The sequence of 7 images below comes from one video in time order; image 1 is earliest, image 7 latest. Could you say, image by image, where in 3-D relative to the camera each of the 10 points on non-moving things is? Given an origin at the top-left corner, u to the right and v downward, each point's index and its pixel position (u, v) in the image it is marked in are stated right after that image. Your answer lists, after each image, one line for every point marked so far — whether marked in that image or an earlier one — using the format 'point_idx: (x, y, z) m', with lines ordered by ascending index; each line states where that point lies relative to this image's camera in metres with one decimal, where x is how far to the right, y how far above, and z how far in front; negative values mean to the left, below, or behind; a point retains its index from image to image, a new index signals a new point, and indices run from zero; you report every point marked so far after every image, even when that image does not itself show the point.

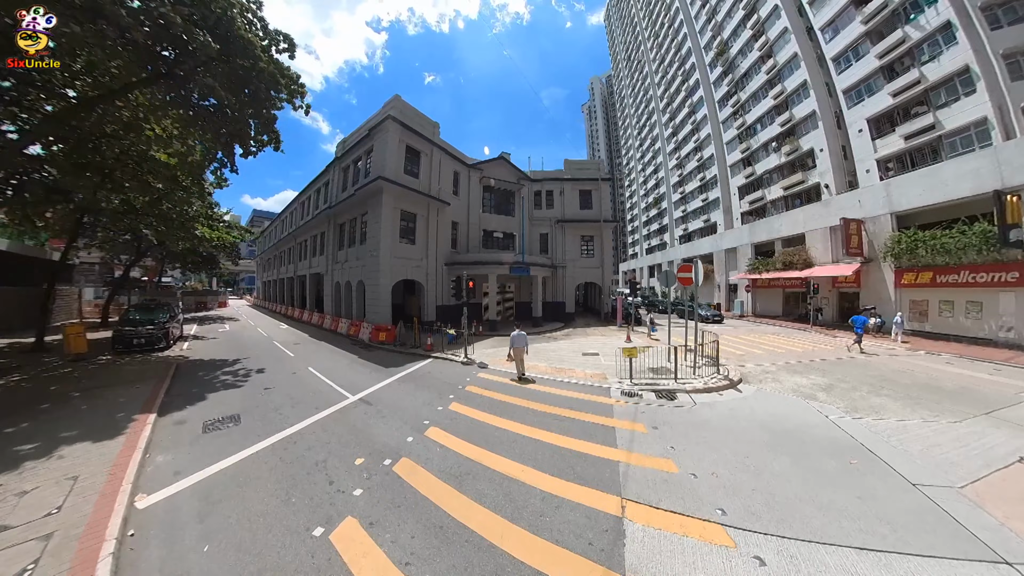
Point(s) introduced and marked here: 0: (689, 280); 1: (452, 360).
0: (+5.0, +0.3, +9.4) m
1: (-1.9, -2.3, +10.4) m
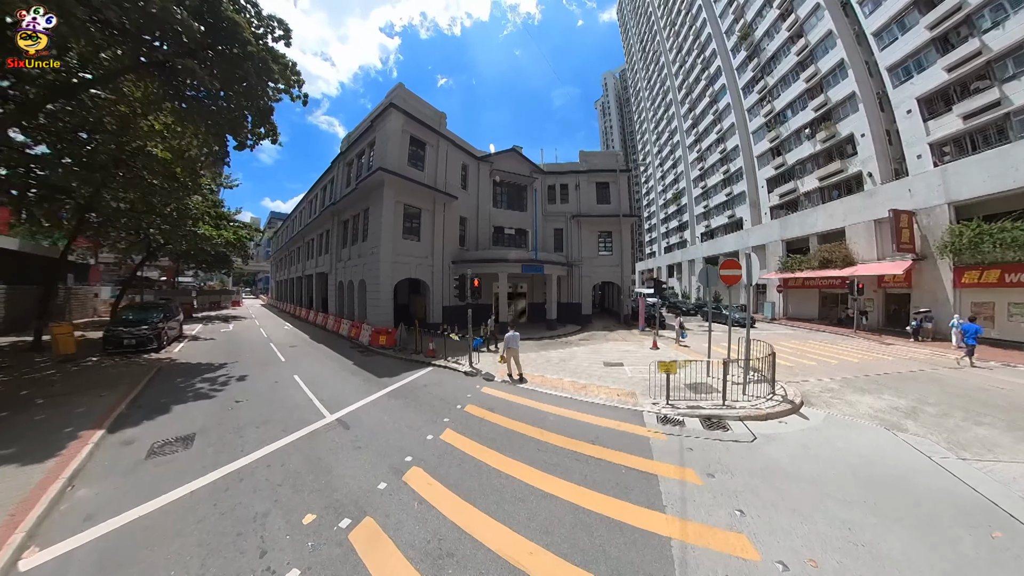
0: (+5.3, +0.3, +7.9) m
1: (-1.6, -2.2, +9.2) m
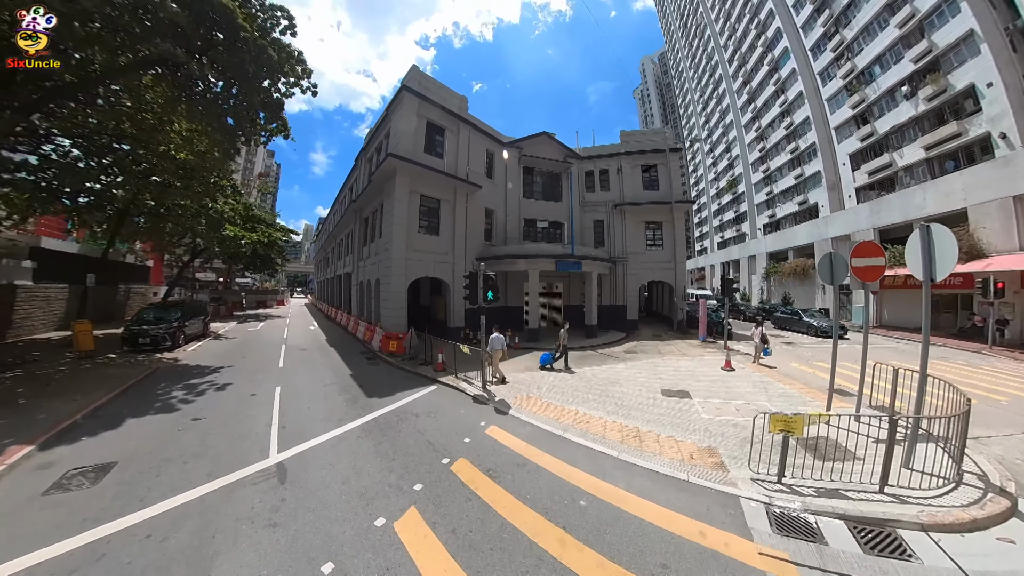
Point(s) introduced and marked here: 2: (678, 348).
0: (+5.5, +0.3, +5.1) m
1: (-1.2, -2.2, +7.2) m
2: (+5.6, -2.1, +11.4) m
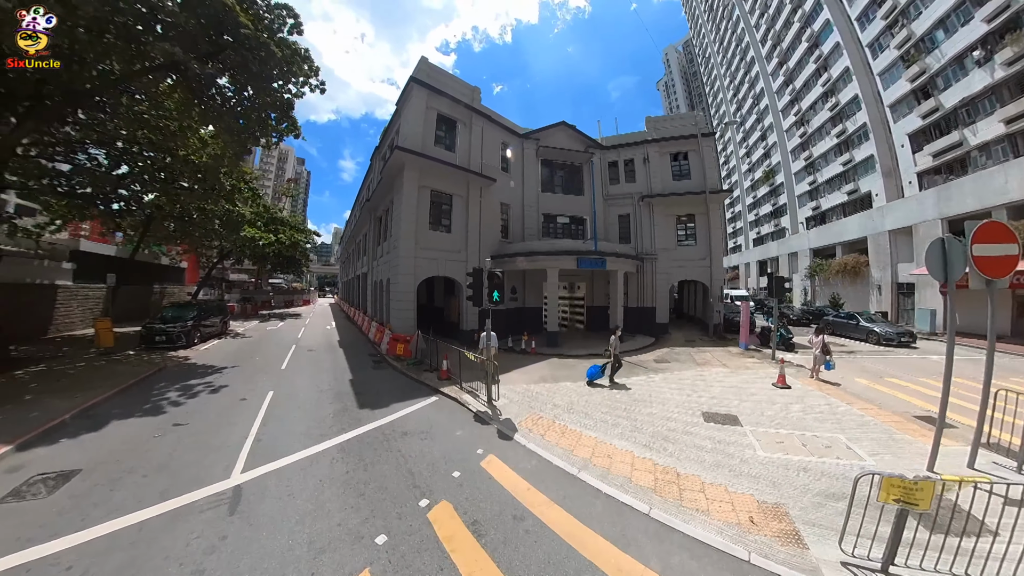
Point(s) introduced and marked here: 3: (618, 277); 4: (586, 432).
0: (+5.5, +0.3, +3.7) m
1: (-1.0, -2.2, +6.3) m
2: (+6.1, -2.1, +10.0) m
3: (+4.1, +0.5, +13.2) m
4: (+1.1, -2.1, +4.9) m
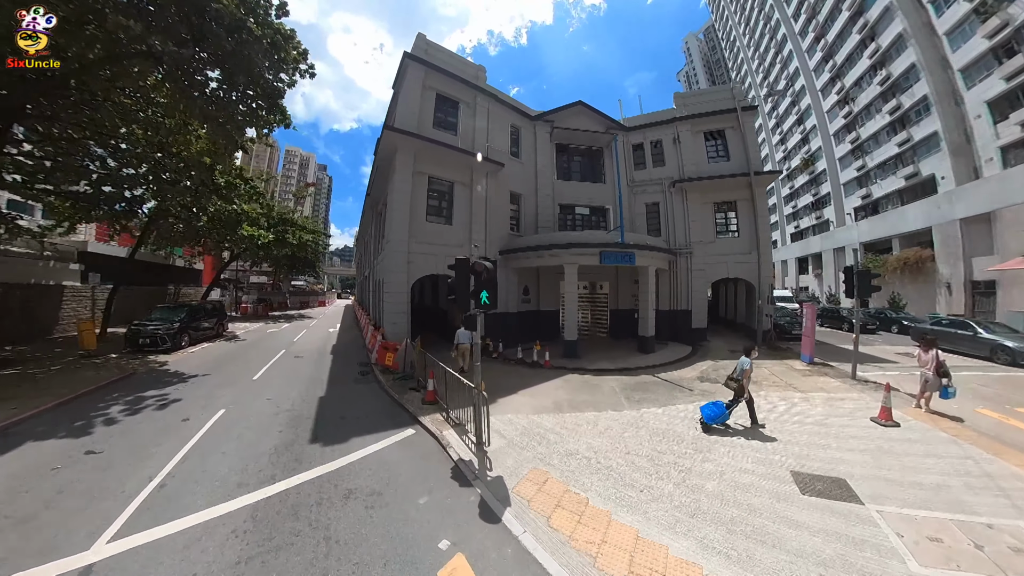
0: (+5.3, +0.3, +1.7) m
1: (-1.0, -2.2, +4.7) m
2: (+6.2, -2.0, +7.9) m
3: (+4.5, +0.5, +11.3) m
4: (+1.0, -2.1, +3.2) m
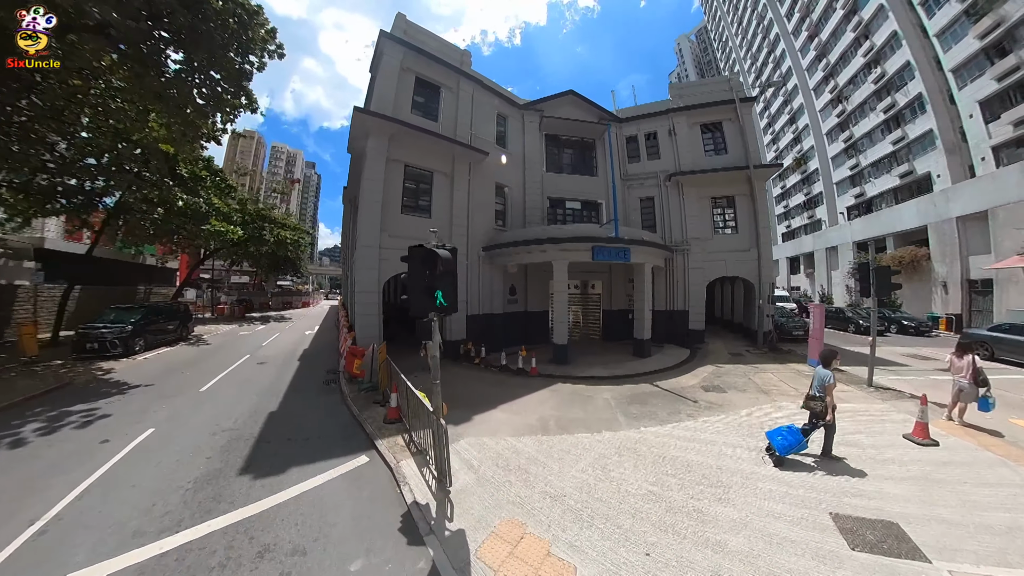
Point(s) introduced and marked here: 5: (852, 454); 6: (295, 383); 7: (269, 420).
0: (+5.1, +0.4, +1.0) m
1: (-1.3, -2.1, +3.8) m
2: (+5.9, -2.0, +7.2) m
3: (+4.0, +0.5, +10.5) m
4: (+0.7, -2.0, +2.3) m
5: (+4.4, -2.0, +4.4) m
6: (-5.1, -2.3, +8.0) m
7: (-4.3, -2.3, +5.9) m
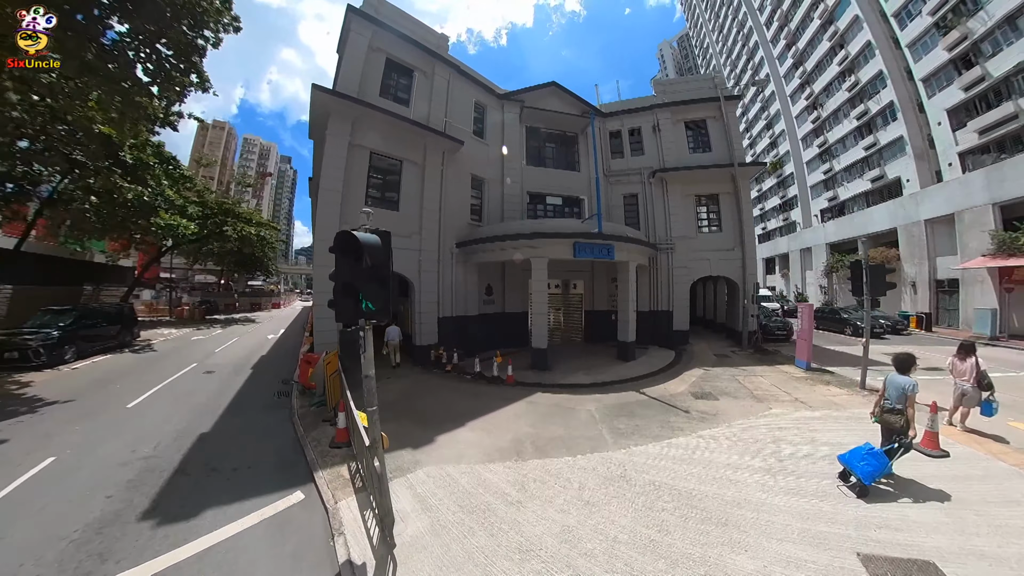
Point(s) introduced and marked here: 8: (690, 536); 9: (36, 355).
0: (+4.9, +0.4, +0.6) m
1: (-1.6, -2.1, +3.0) m
2: (+5.4, -2.0, +6.8) m
3: (+3.4, +0.5, +10.0) m
4: (+0.5, -2.0, +1.7) m
5: (+4.1, -2.0, +3.9) m
6: (-5.6, -2.3, +7.0) m
7: (-4.7, -2.3, +5.0) m
8: (+1.5, -2.0, +2.8) m
9: (-13.9, -2.0, +9.9) m
